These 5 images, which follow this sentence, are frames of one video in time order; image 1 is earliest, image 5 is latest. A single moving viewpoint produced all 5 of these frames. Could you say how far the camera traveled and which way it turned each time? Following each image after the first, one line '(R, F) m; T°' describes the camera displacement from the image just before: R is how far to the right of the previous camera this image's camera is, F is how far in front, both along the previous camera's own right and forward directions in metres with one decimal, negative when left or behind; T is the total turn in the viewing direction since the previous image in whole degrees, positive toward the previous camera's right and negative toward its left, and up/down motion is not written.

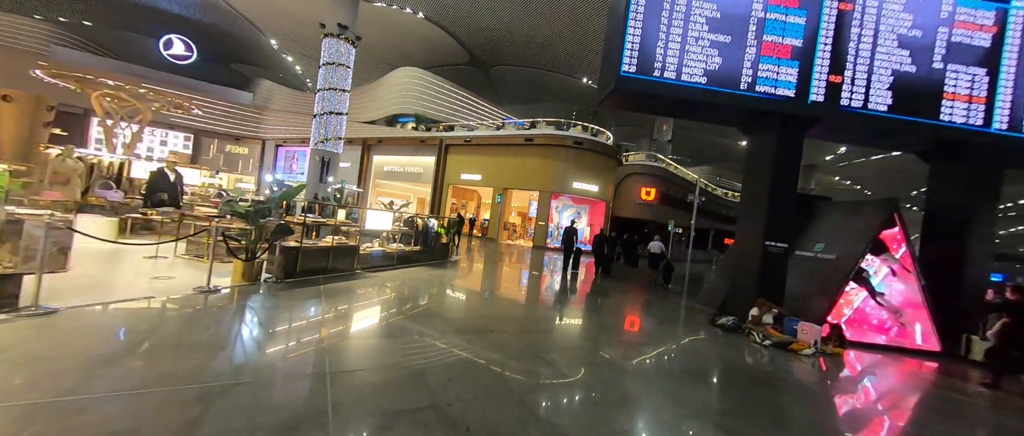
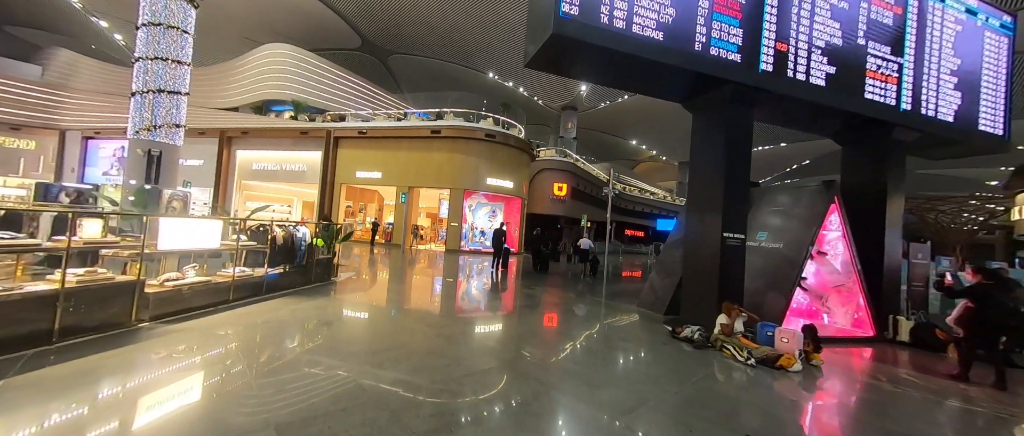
(+0.1, +1.5) m; +15°
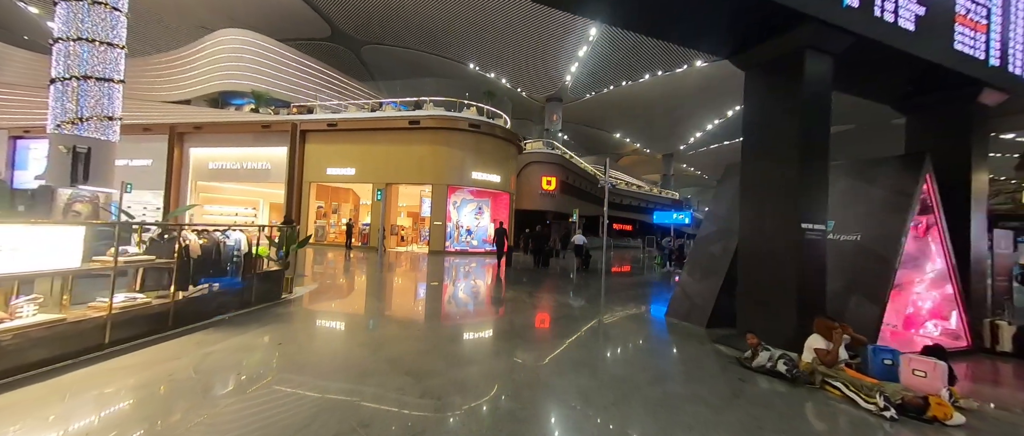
(-0.2, +1.2) m; +3°
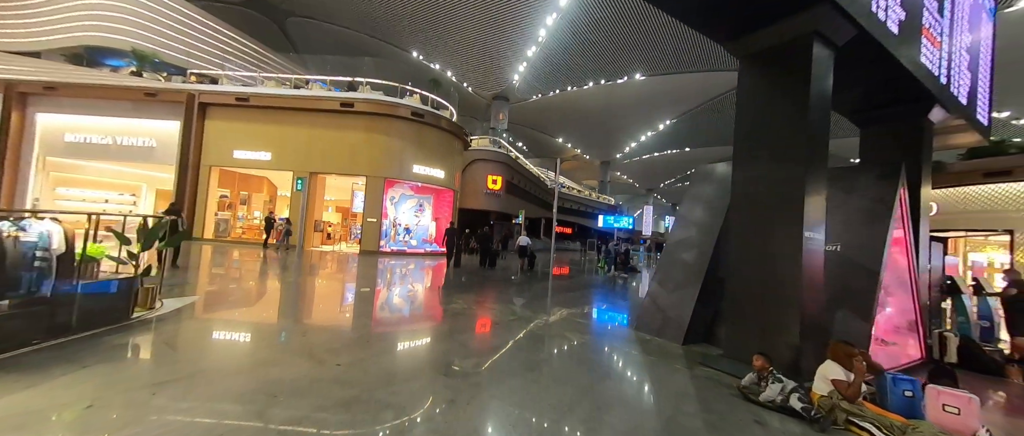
(-0.2, +0.8) m; +10°
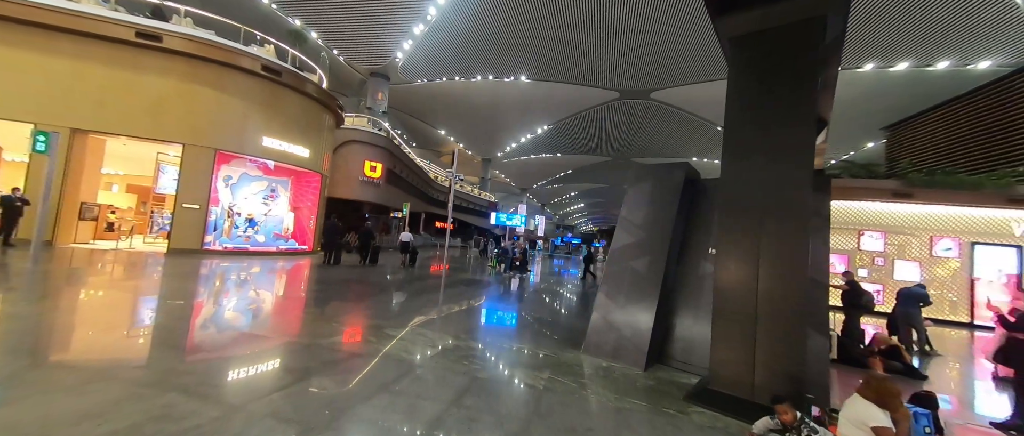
(-0.5, +1.2) m; +21°
